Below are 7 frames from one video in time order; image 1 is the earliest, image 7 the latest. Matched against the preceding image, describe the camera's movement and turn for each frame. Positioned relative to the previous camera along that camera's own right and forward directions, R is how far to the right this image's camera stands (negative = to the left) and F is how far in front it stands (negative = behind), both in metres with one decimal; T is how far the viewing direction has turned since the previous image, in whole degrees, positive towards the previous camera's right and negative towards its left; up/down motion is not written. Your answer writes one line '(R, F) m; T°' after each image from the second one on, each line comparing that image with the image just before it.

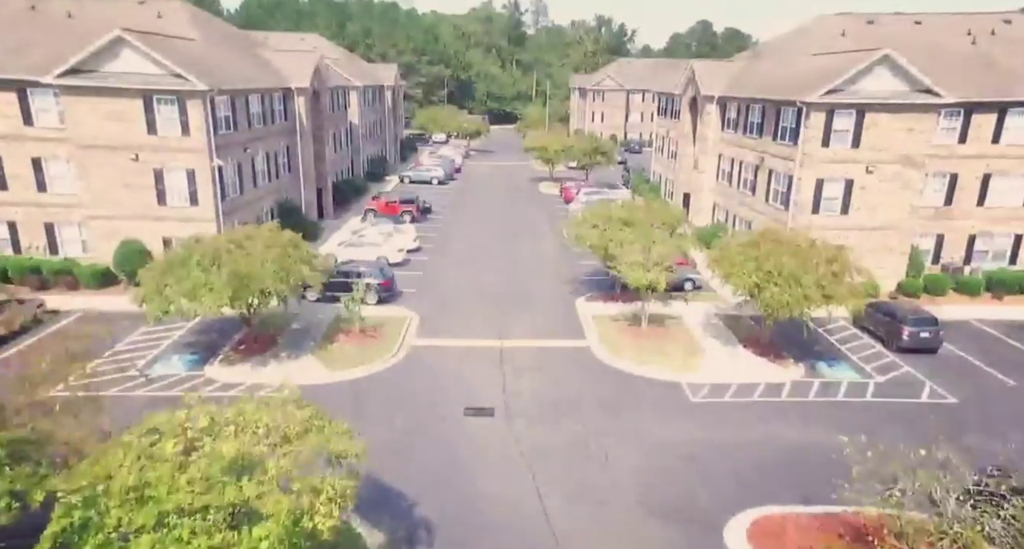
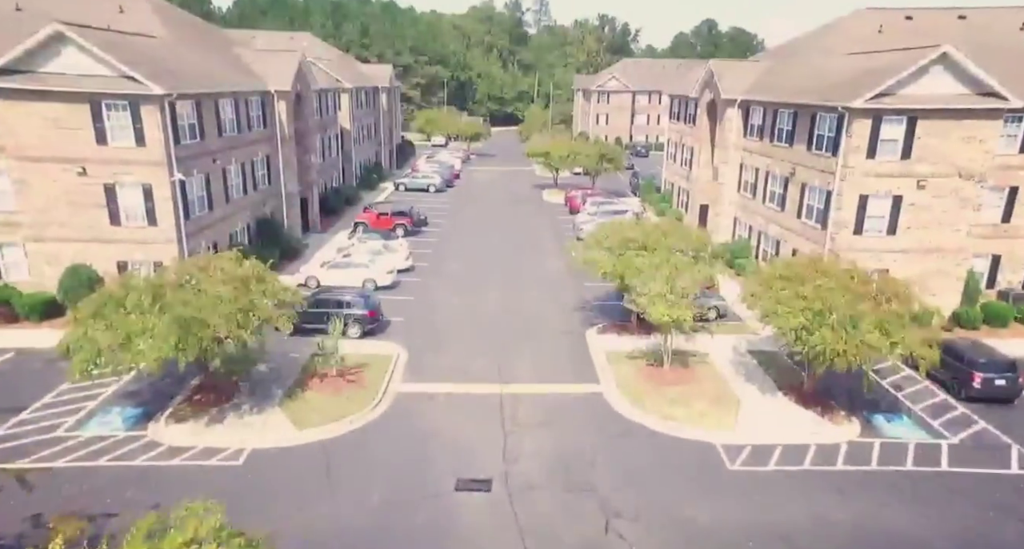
(0.0, +3.5) m; 0°
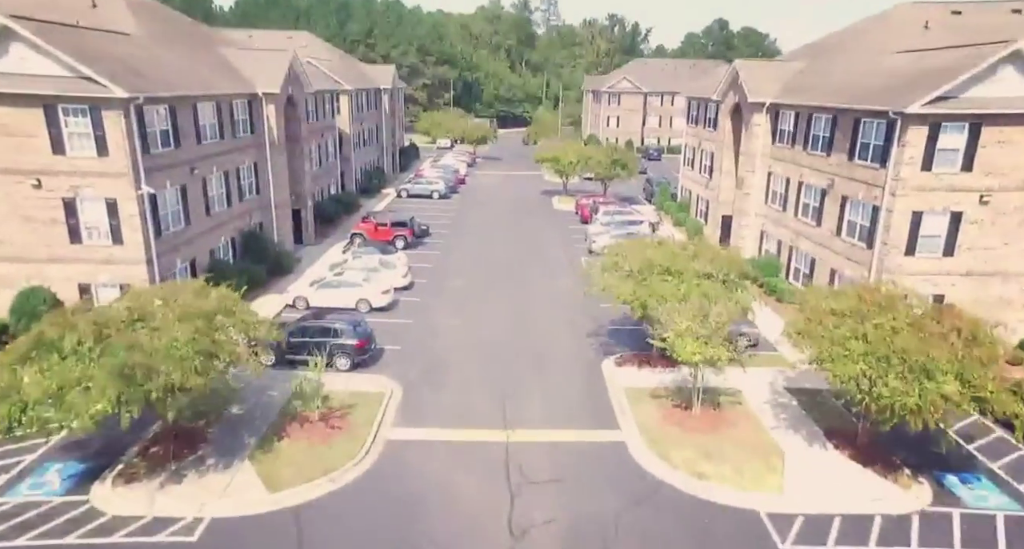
(0.0, +2.8) m; -1°
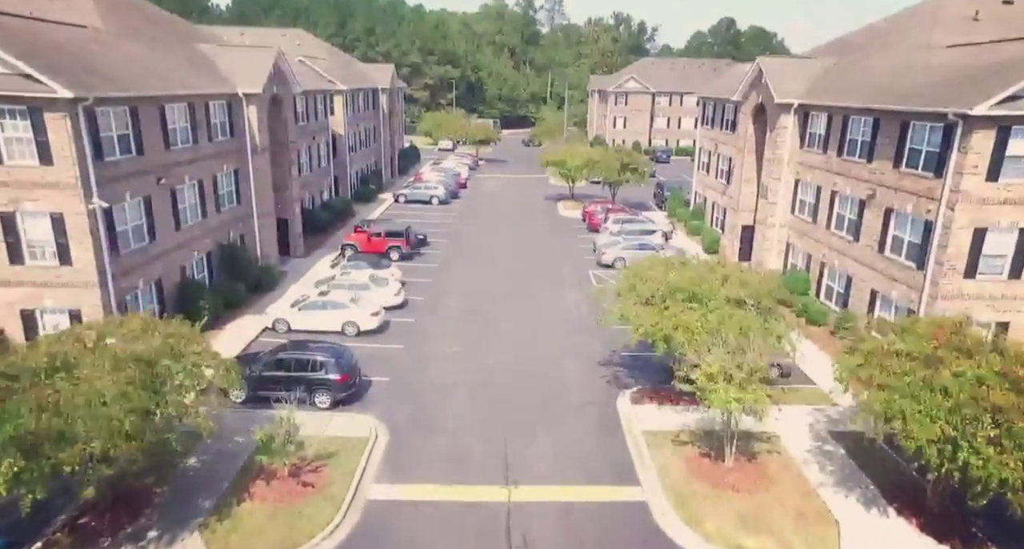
(0.0, +2.8) m; 0°
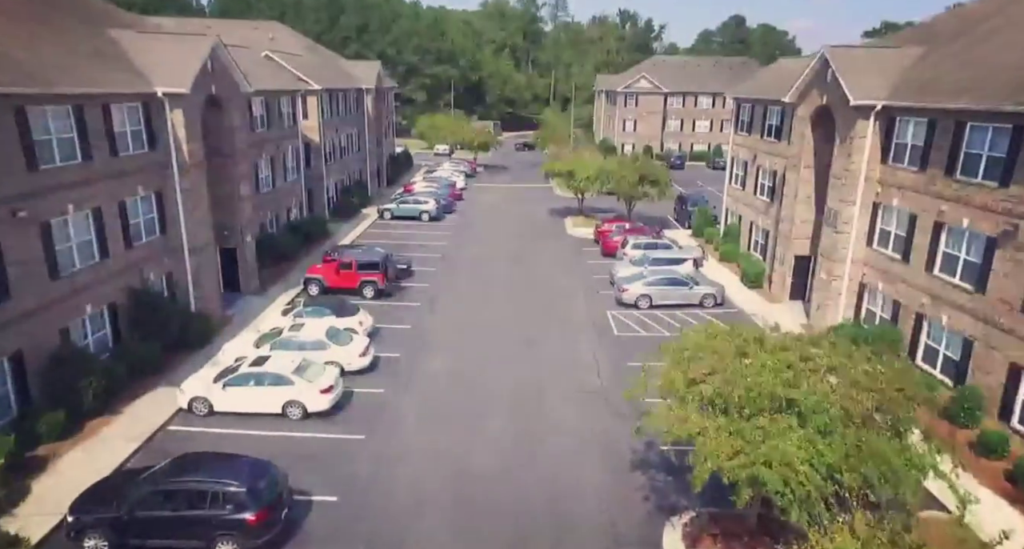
(+0.1, +6.7) m; 0°
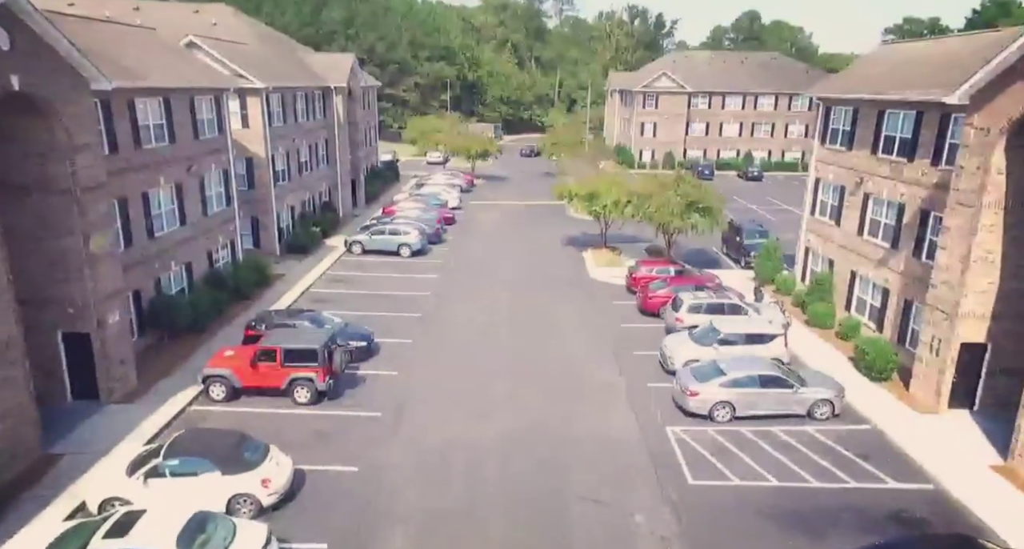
(-0.2, +10.5) m; 0°
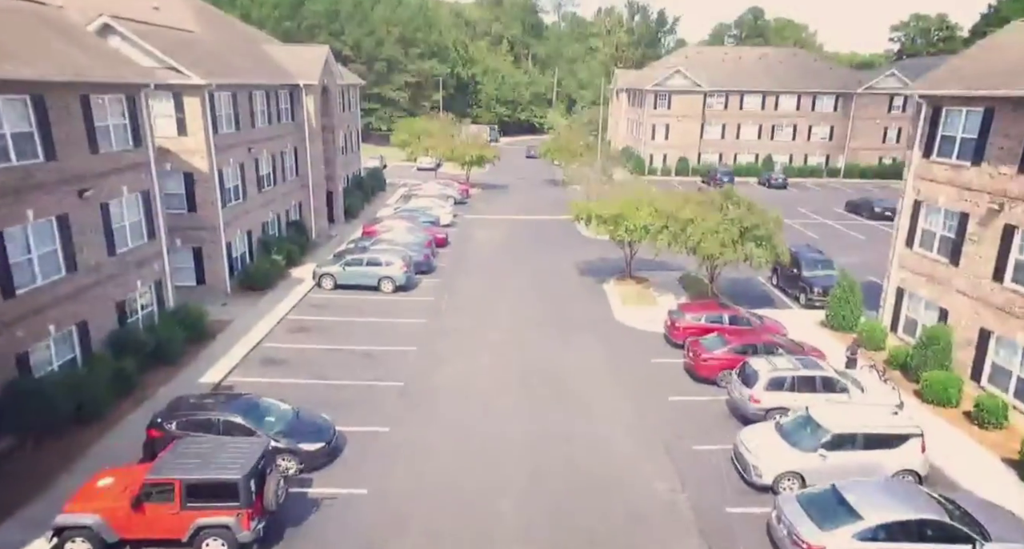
(-0.5, +7.0) m; 0°
